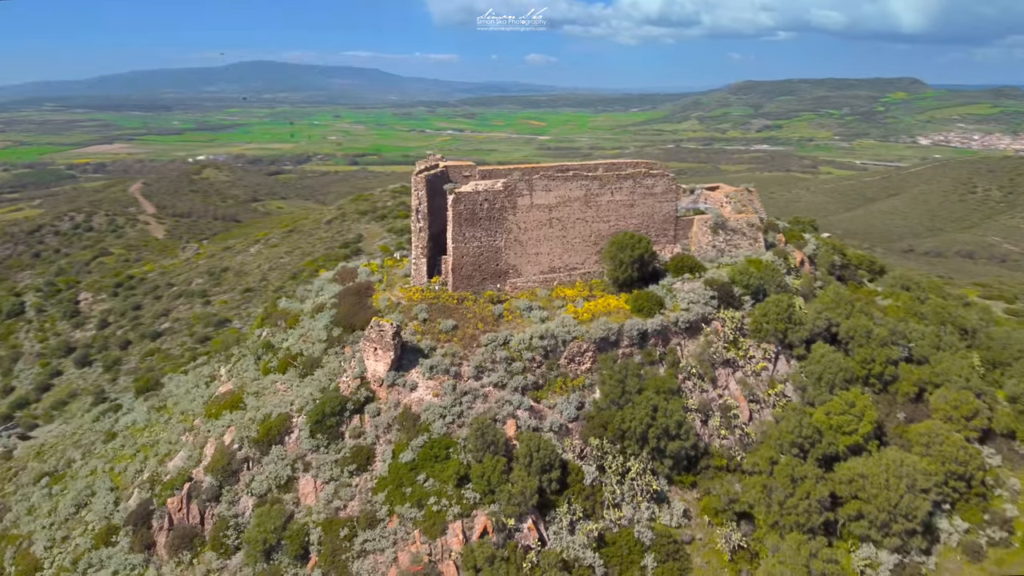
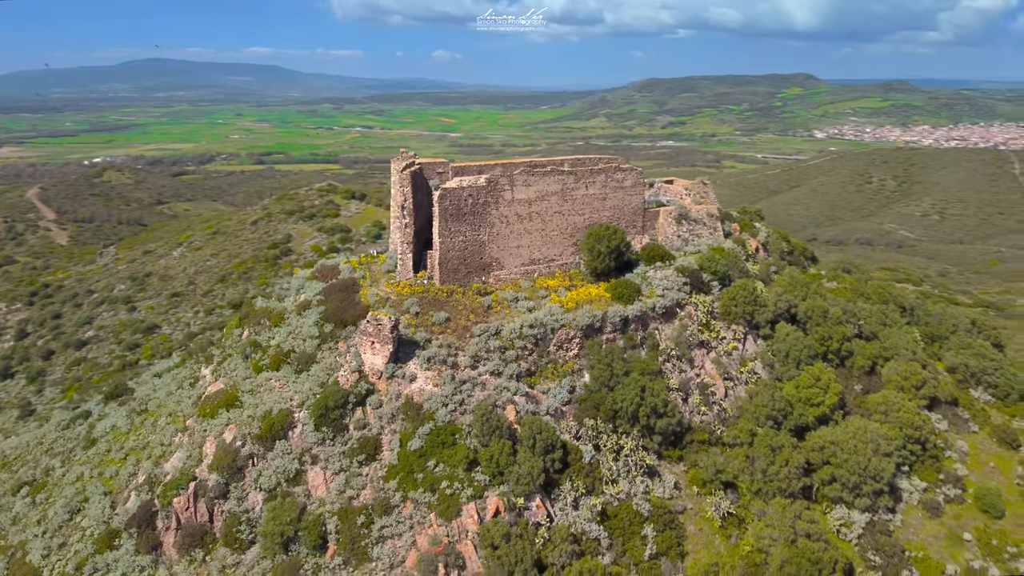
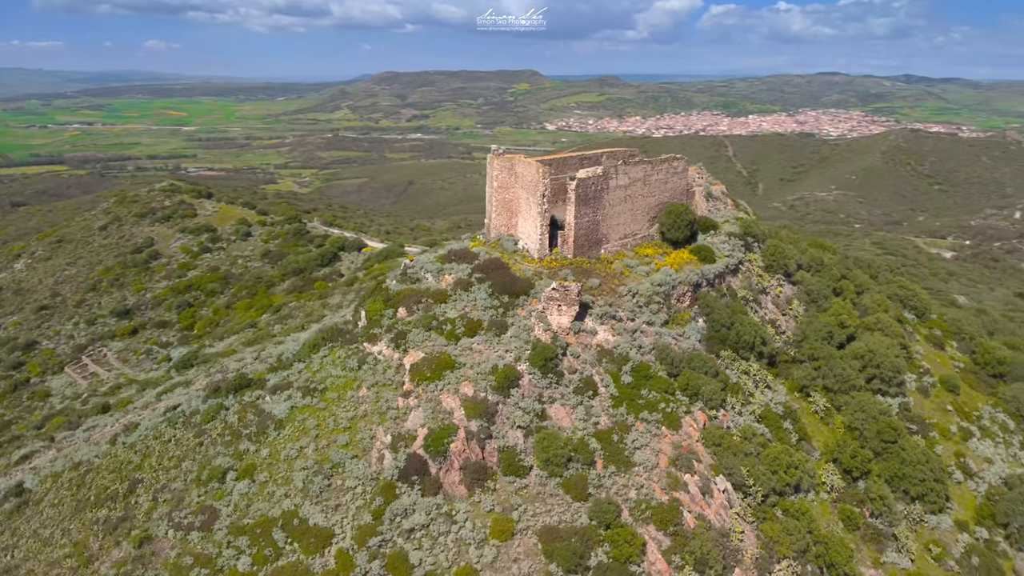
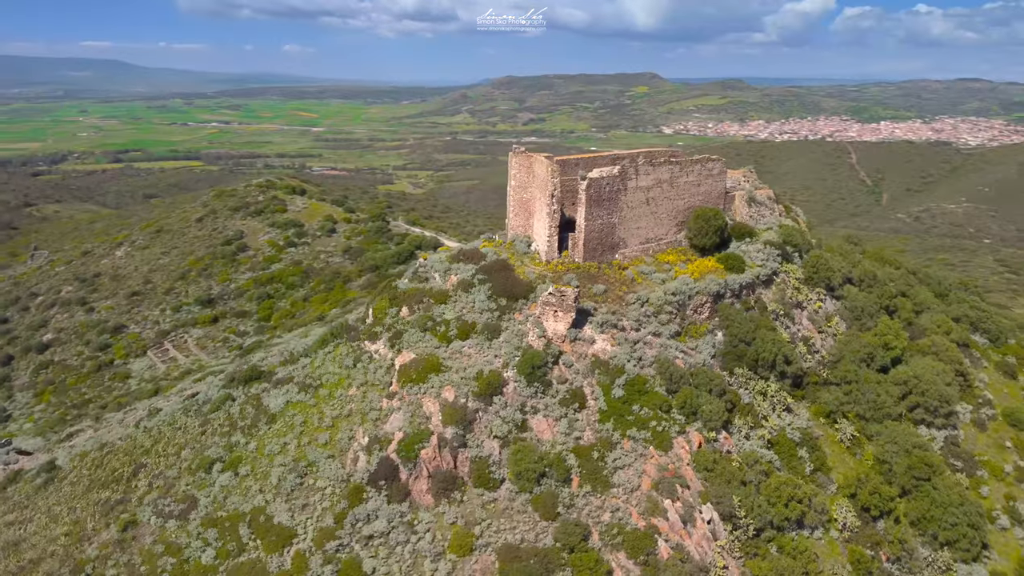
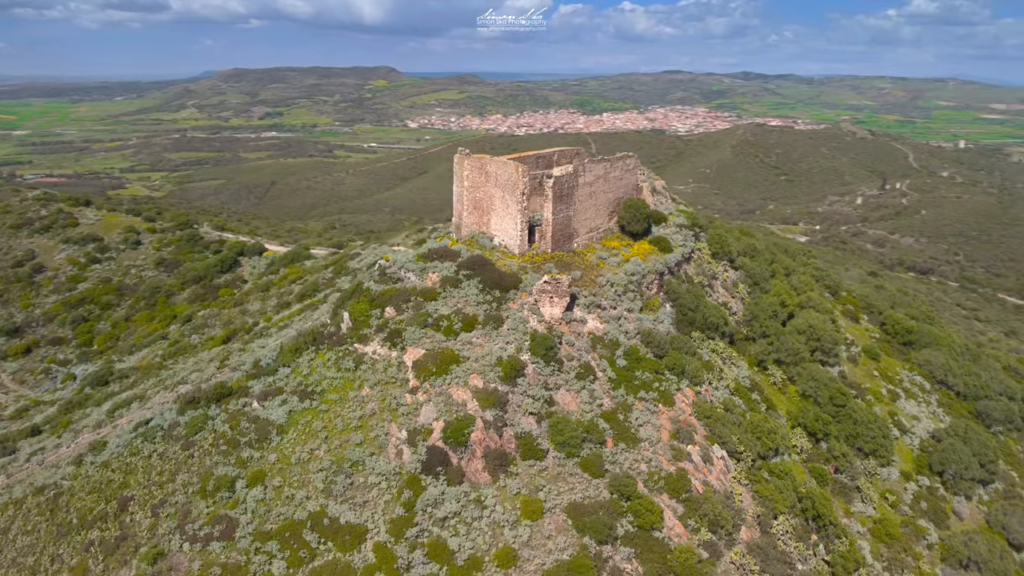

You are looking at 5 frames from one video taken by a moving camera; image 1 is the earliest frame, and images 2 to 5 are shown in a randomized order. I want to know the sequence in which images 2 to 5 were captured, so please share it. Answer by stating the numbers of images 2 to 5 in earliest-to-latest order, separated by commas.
2, 4, 3, 5
